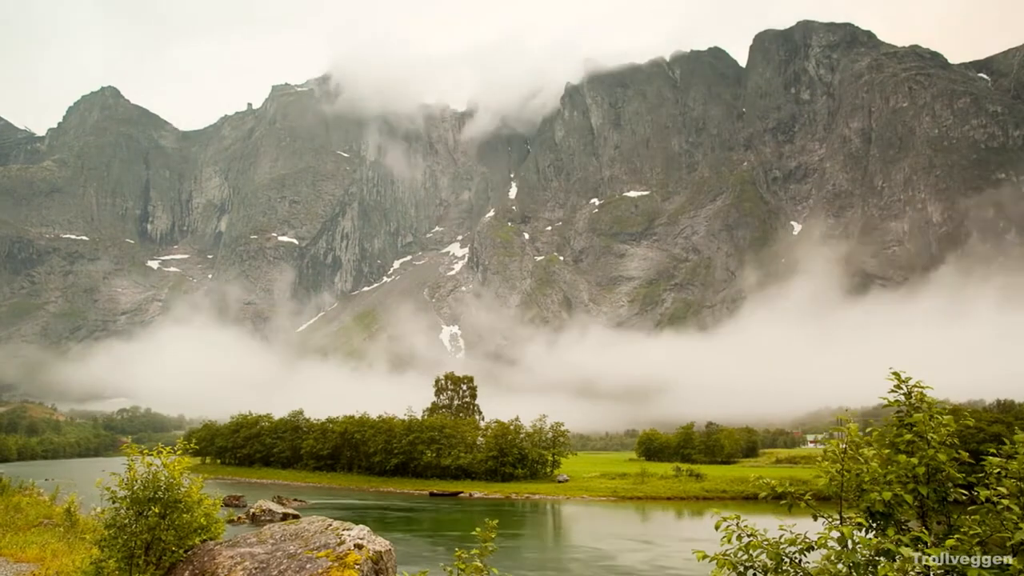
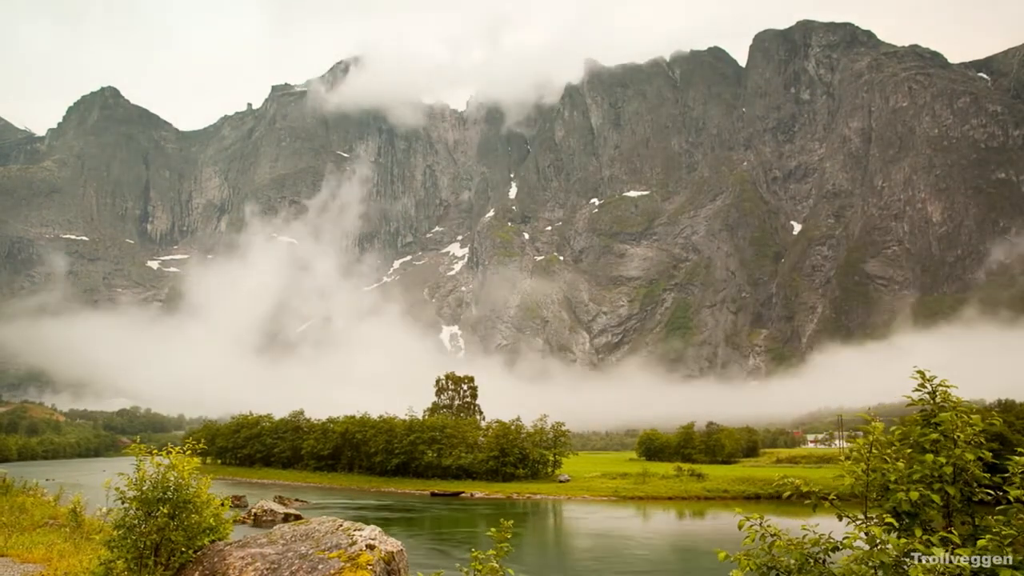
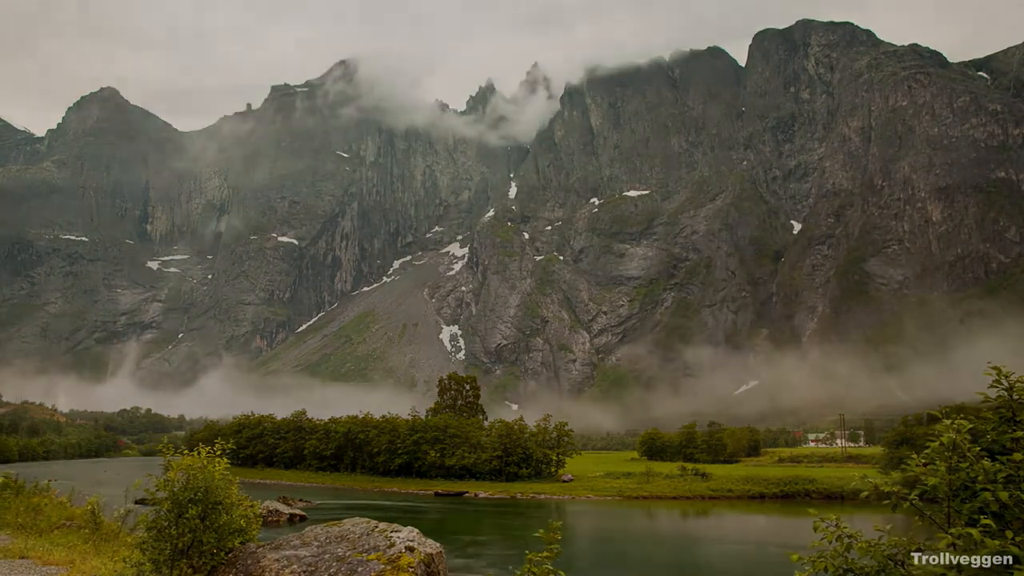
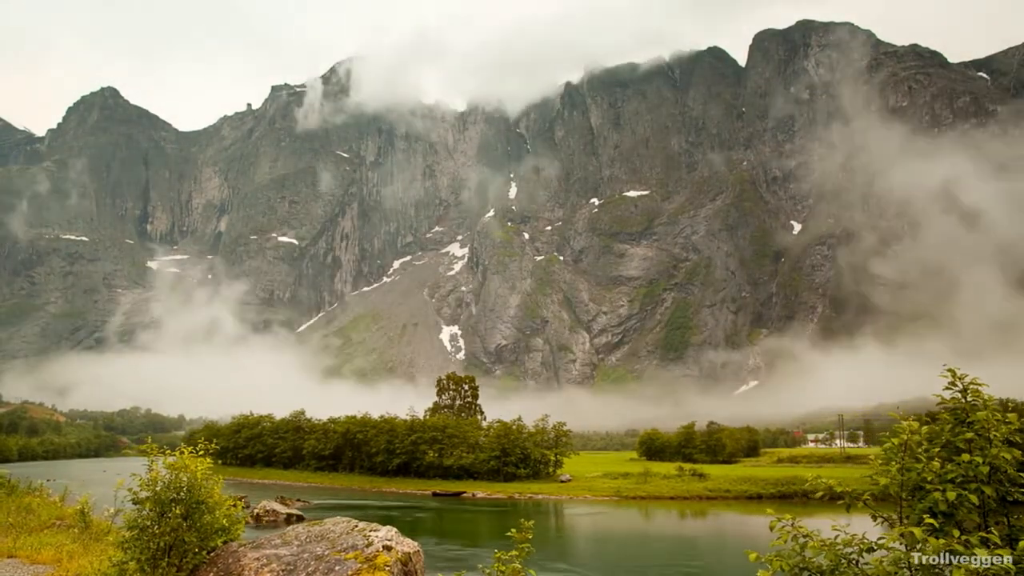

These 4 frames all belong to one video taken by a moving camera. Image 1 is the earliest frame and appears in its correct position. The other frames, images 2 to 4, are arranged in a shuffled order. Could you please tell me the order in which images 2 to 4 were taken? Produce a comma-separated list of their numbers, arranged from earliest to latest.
2, 4, 3
